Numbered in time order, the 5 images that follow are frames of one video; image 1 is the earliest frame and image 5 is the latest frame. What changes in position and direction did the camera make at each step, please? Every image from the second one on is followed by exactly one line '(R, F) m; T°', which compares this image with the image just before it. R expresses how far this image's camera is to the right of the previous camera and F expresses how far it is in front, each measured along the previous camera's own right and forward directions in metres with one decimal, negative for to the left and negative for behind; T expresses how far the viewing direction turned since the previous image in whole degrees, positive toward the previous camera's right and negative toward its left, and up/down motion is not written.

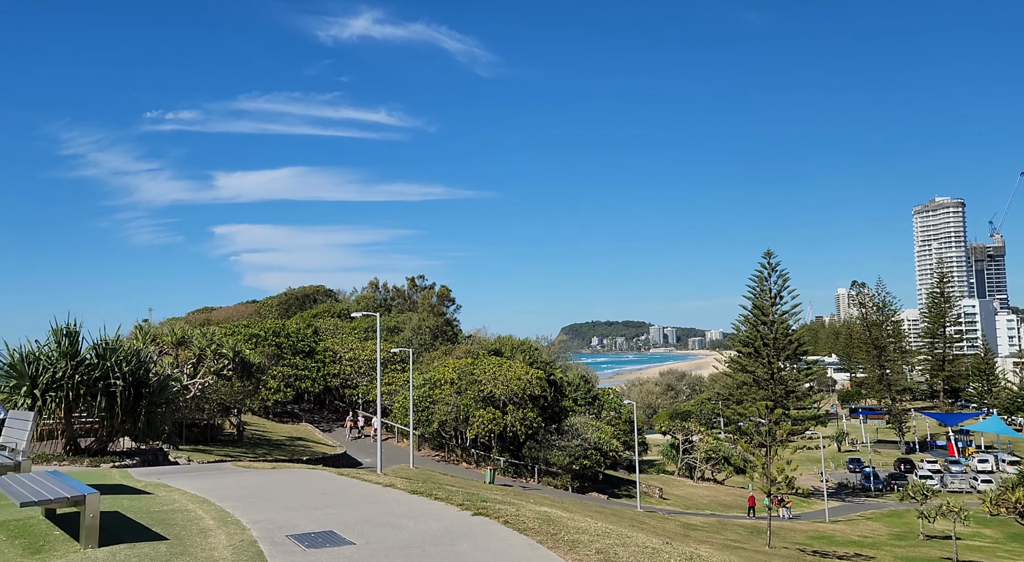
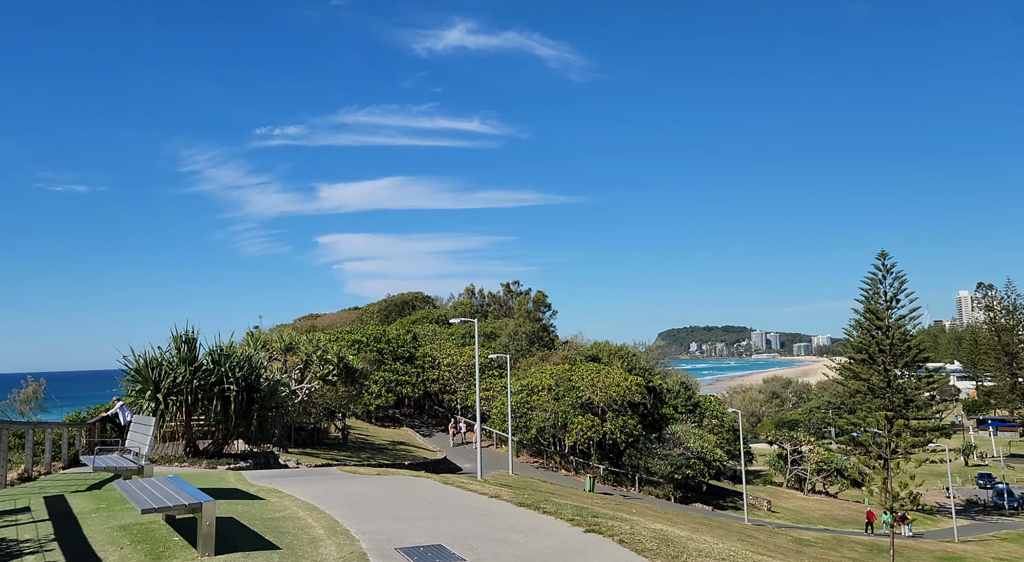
(-0.1, +0.2) m; -7°
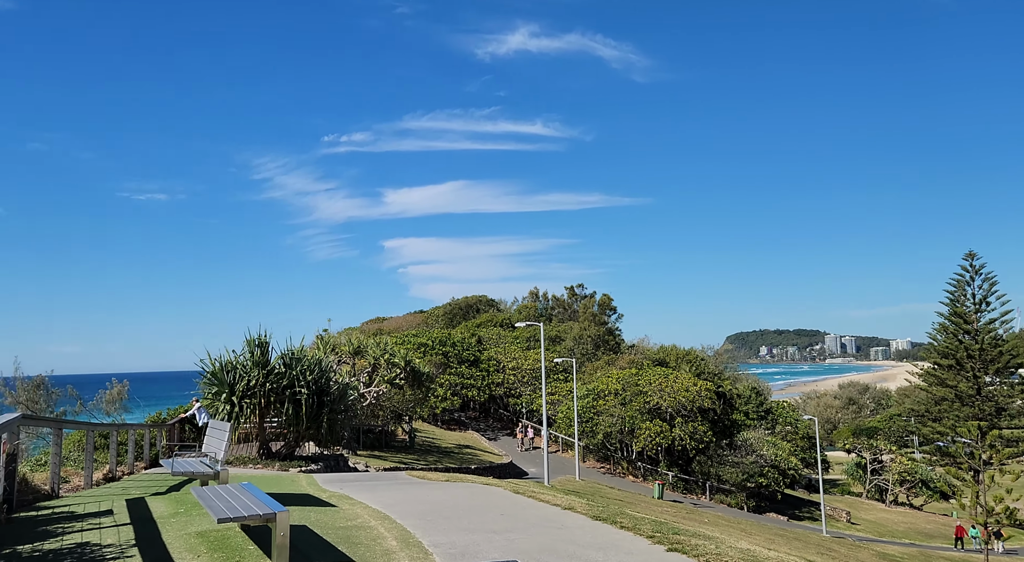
(-0.1, +0.2) m; -5°
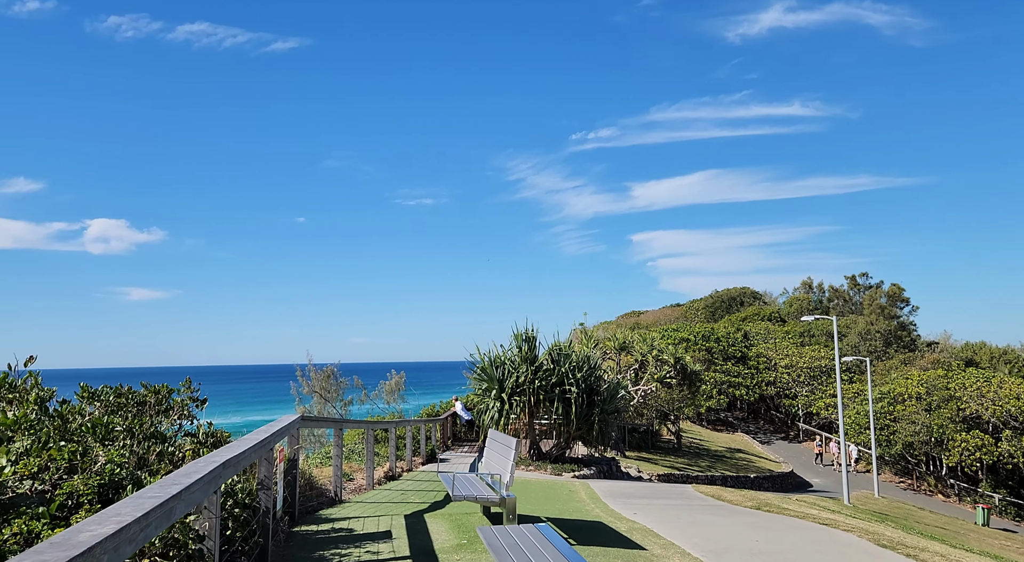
(-0.7, +1.5) m; -18°
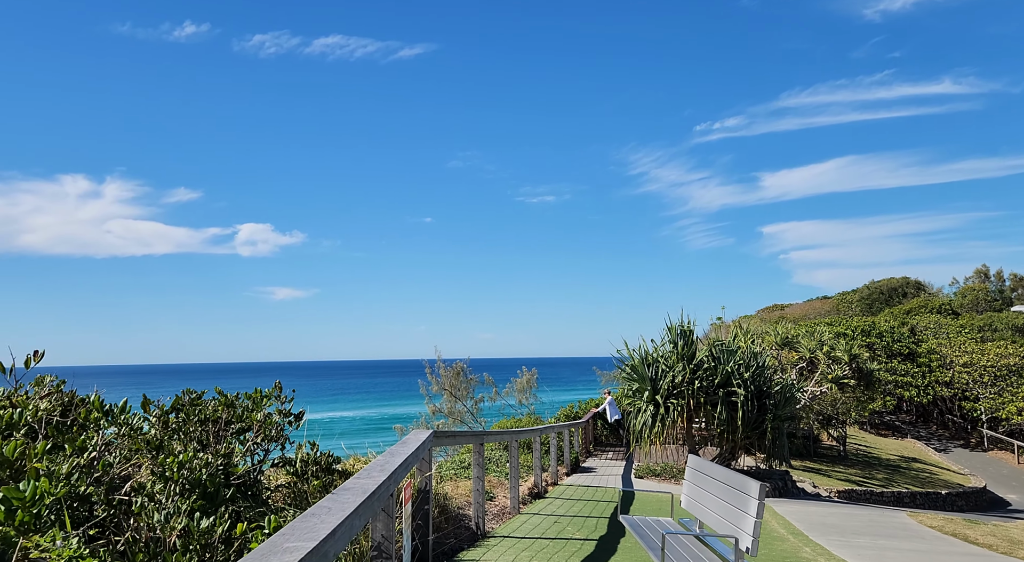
(-0.5, +1.9) m; -9°
